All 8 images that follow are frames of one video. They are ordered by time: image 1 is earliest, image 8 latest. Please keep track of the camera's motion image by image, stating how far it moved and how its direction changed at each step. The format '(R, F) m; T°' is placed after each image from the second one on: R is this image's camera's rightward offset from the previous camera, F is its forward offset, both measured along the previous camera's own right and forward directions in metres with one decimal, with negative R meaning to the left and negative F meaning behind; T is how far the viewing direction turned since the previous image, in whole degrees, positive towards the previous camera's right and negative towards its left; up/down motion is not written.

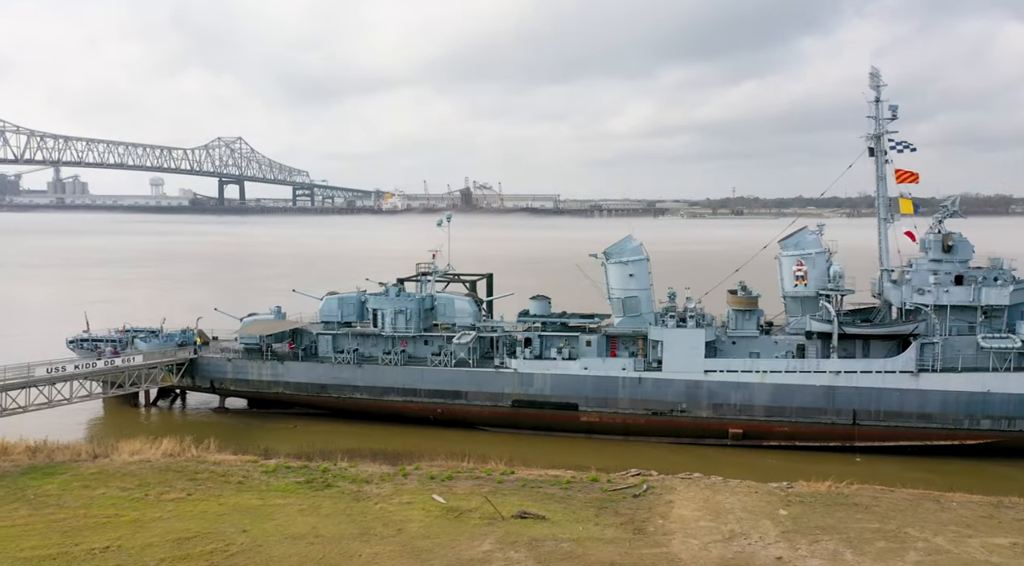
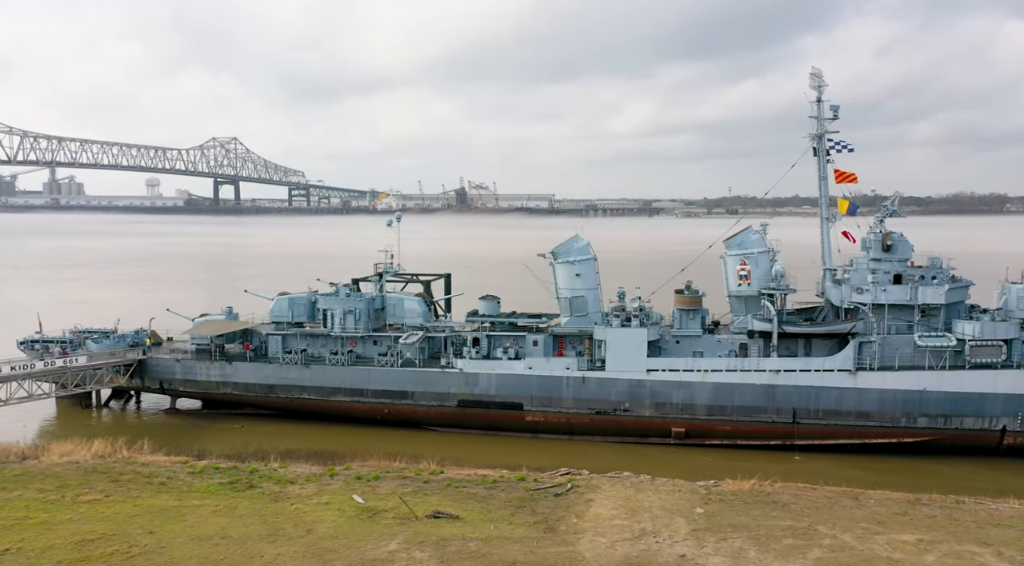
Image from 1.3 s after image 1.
(+1.5, 0.0) m; +1°
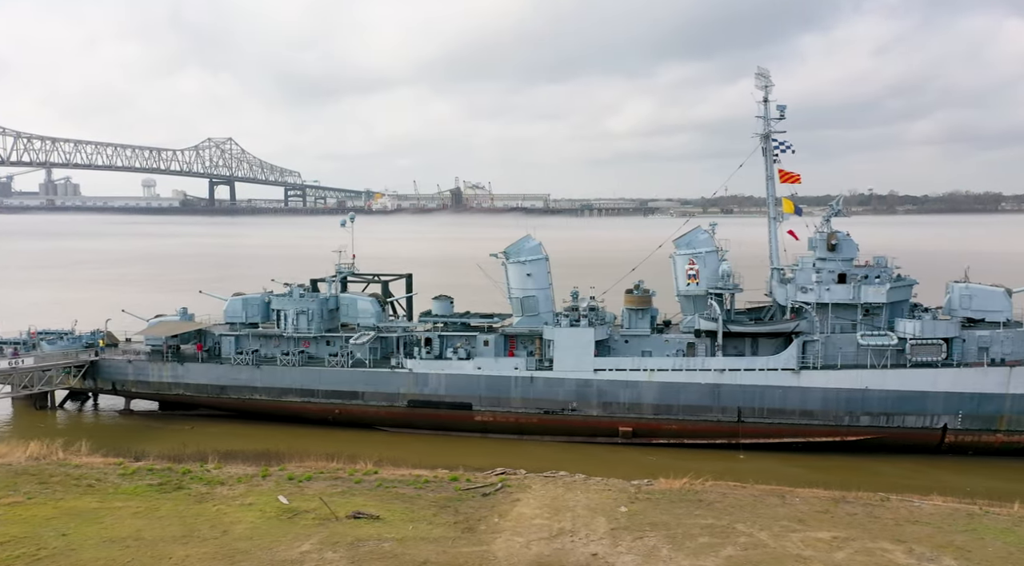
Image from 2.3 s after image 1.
(+1.4, 0.0) m; +1°
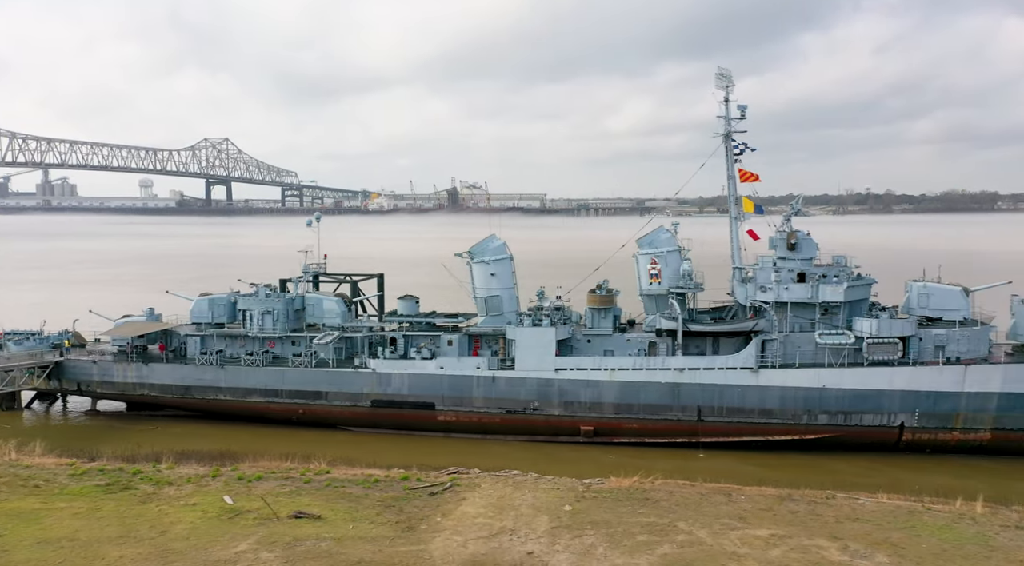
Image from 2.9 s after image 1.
(+1.0, 0.0) m; 0°
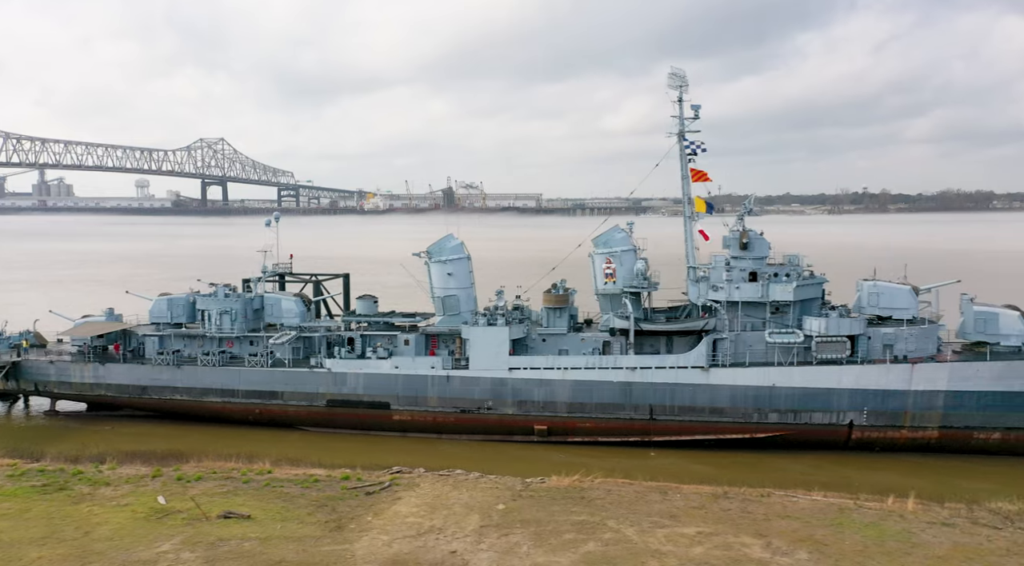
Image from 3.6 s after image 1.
(+1.2, 0.0) m; +1°
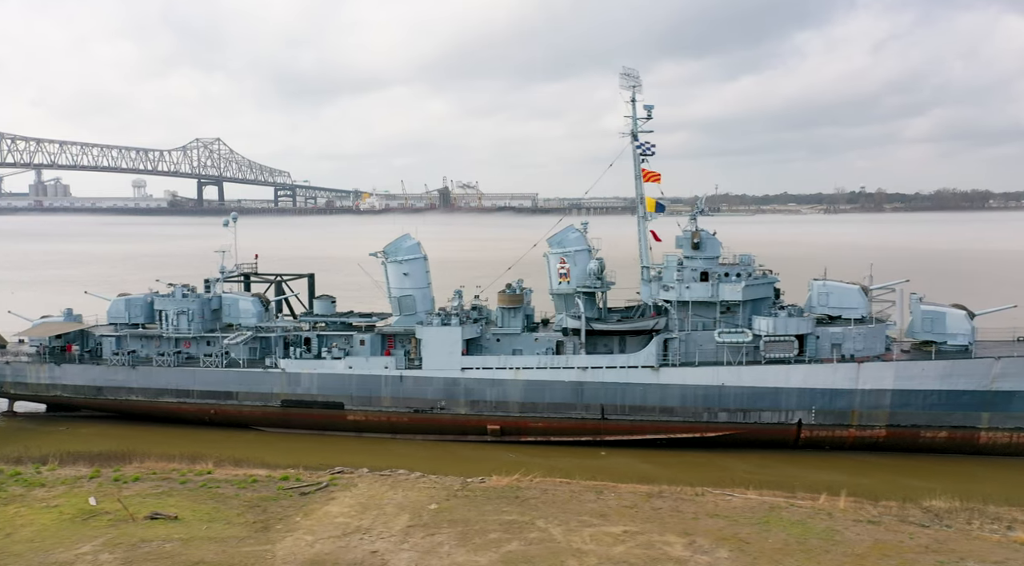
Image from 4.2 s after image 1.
(+1.3, 0.0) m; +1°
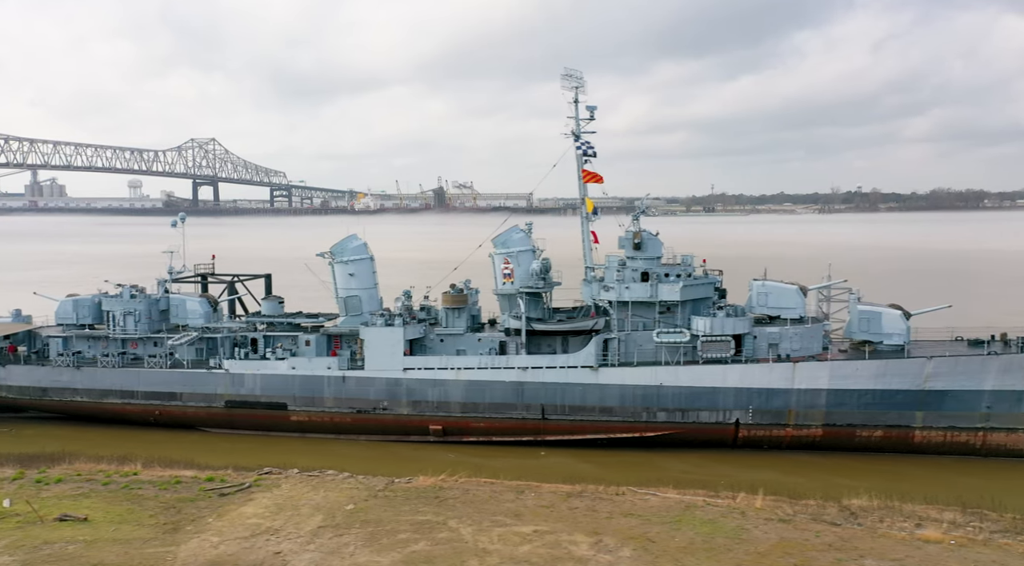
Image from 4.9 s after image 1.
(+1.6, -0.1) m; +1°
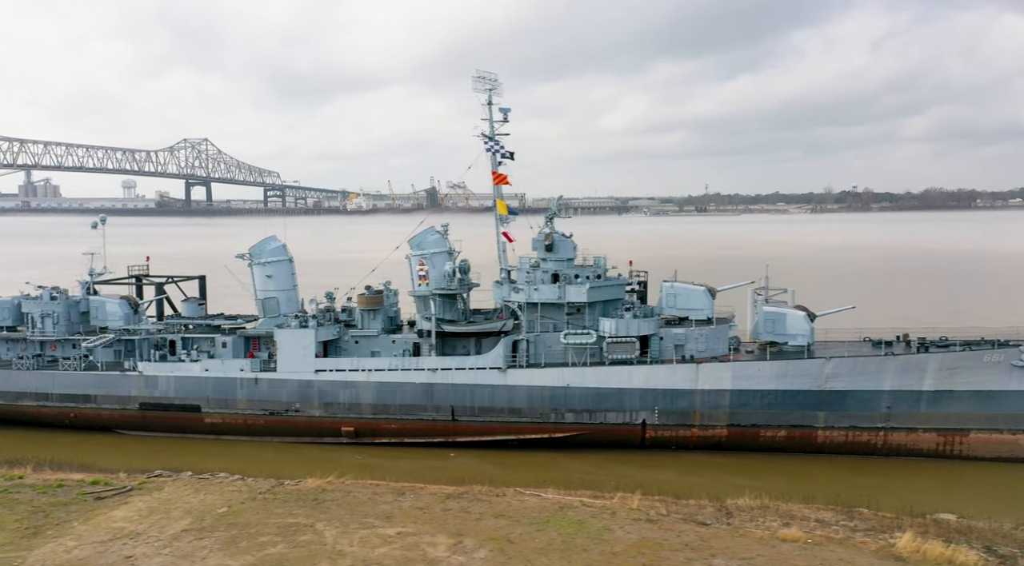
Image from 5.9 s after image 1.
(+2.4, -0.1) m; +1°
